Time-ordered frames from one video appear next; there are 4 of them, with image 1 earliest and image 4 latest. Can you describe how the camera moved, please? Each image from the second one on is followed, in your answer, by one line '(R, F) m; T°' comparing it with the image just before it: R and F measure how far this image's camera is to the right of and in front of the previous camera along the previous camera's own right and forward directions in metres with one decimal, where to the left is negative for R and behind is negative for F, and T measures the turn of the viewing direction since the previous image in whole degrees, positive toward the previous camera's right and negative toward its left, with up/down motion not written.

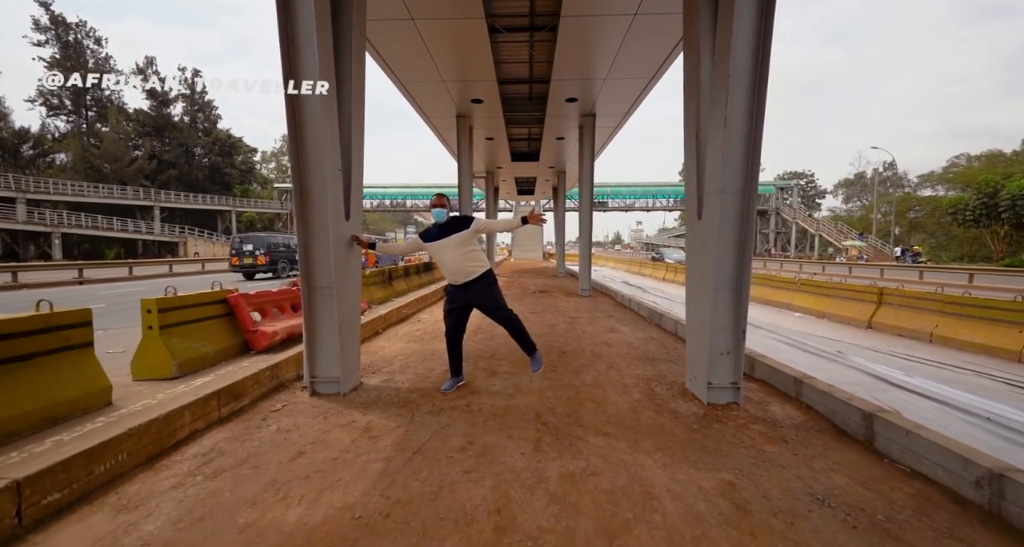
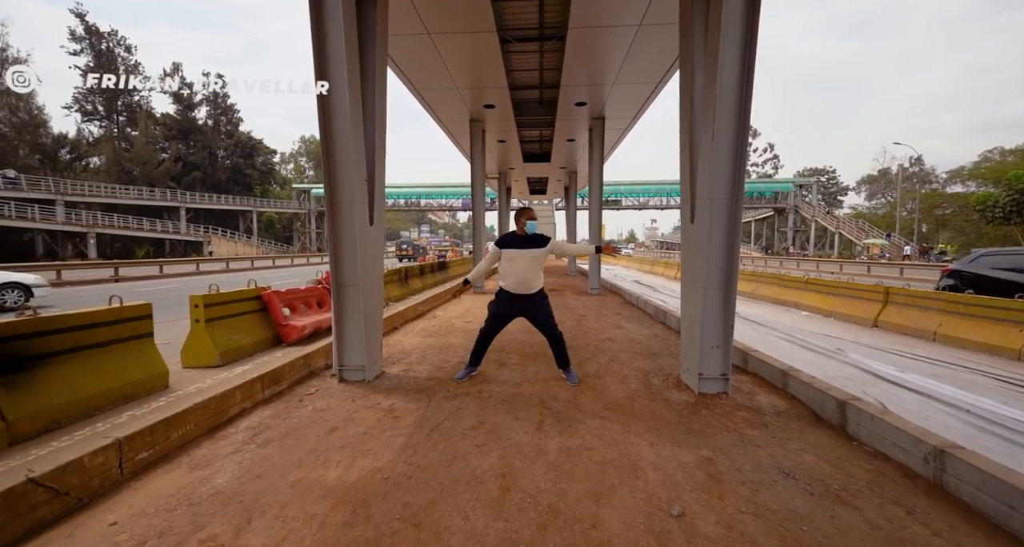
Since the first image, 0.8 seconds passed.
(+0.1, -0.3) m; -2°
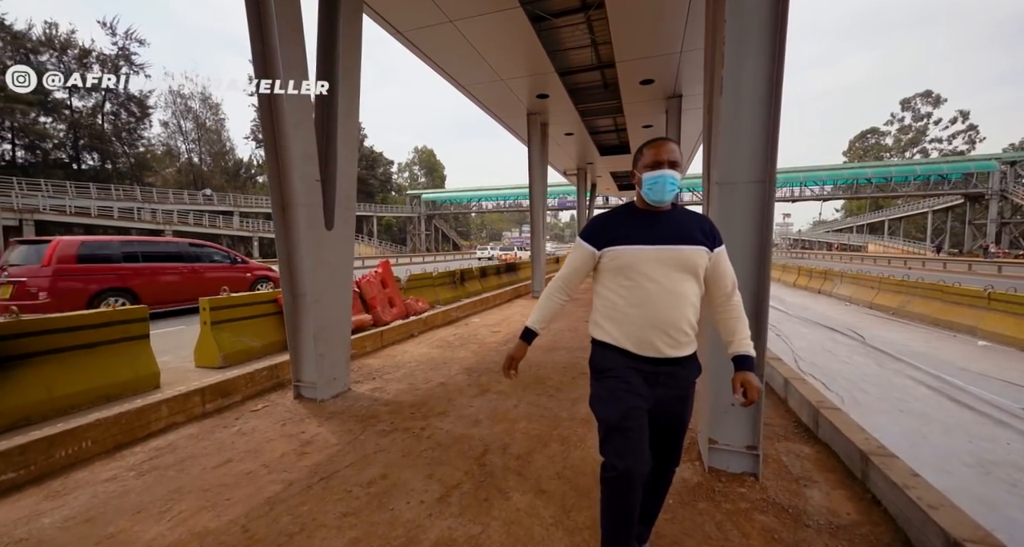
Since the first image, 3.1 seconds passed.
(+1.1, +0.9) m; -15°
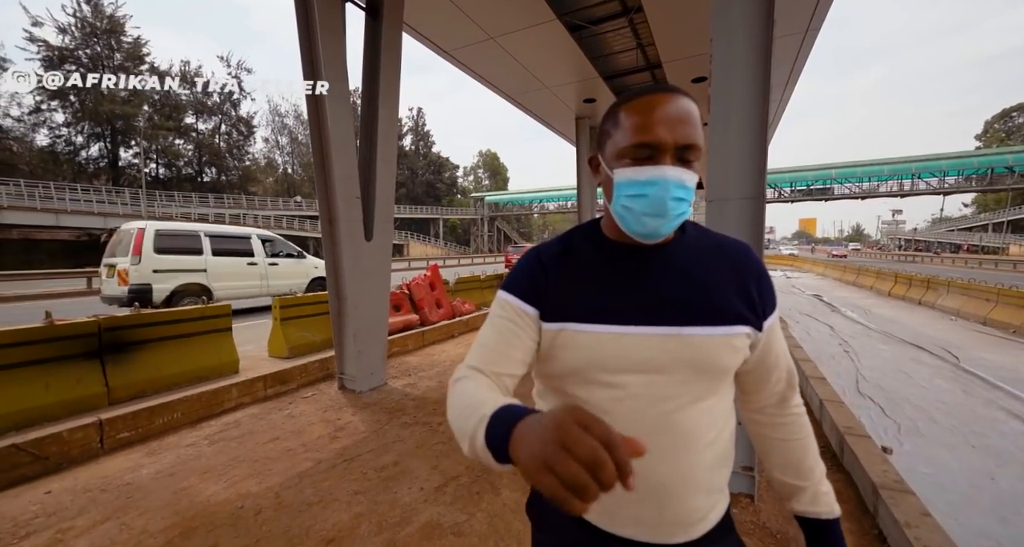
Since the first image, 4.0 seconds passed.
(+0.4, -0.1) m; -9°
